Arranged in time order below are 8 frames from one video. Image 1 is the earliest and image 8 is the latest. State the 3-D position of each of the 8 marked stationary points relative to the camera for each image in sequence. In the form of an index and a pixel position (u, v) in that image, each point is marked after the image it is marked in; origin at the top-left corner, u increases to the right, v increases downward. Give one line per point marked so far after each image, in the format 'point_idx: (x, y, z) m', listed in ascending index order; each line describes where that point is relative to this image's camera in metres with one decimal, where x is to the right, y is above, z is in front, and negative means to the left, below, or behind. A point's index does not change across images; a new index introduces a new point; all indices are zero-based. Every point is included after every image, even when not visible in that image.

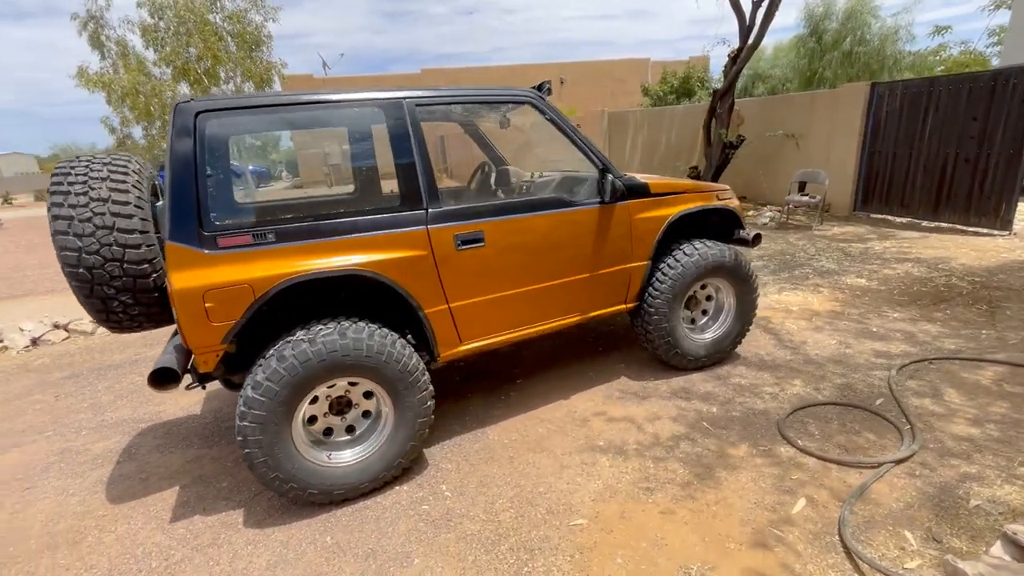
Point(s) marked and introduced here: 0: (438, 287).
0: (-0.4, 0.0, +2.8) m
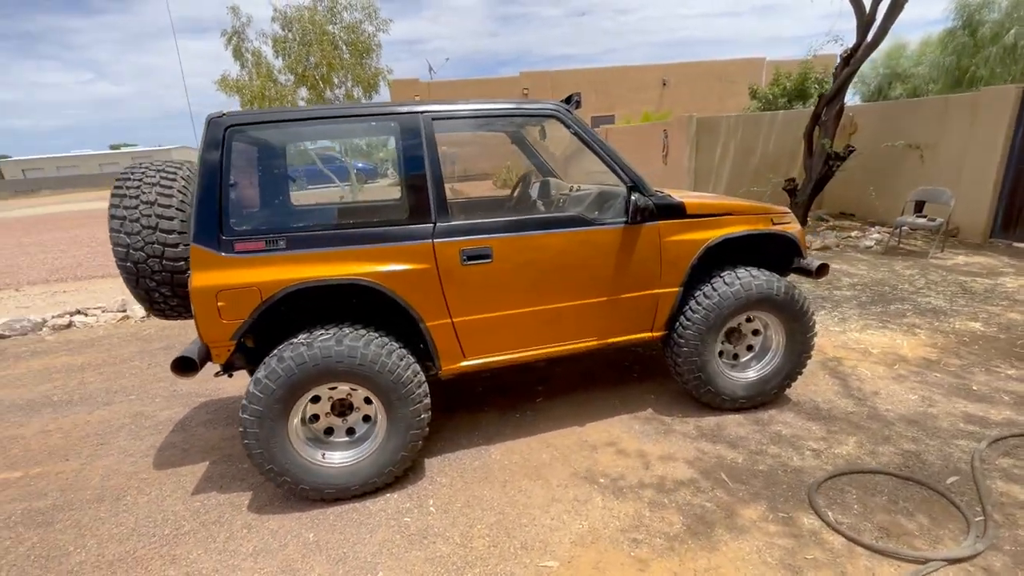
0: (-0.4, -0.1, +2.8) m
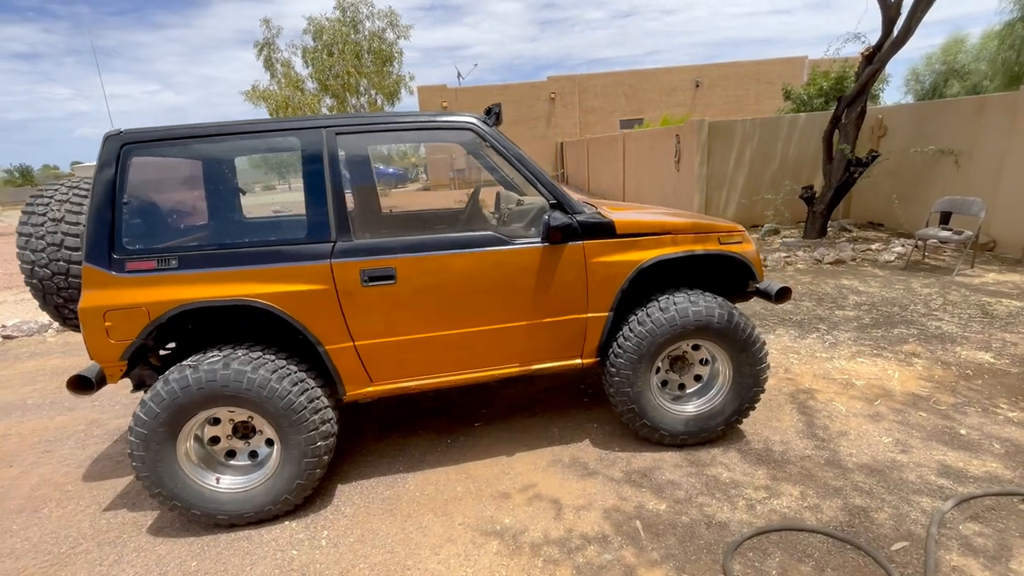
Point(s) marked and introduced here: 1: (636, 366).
0: (-1.0, -0.2, +2.7) m
1: (+0.8, -0.5, +2.9) m
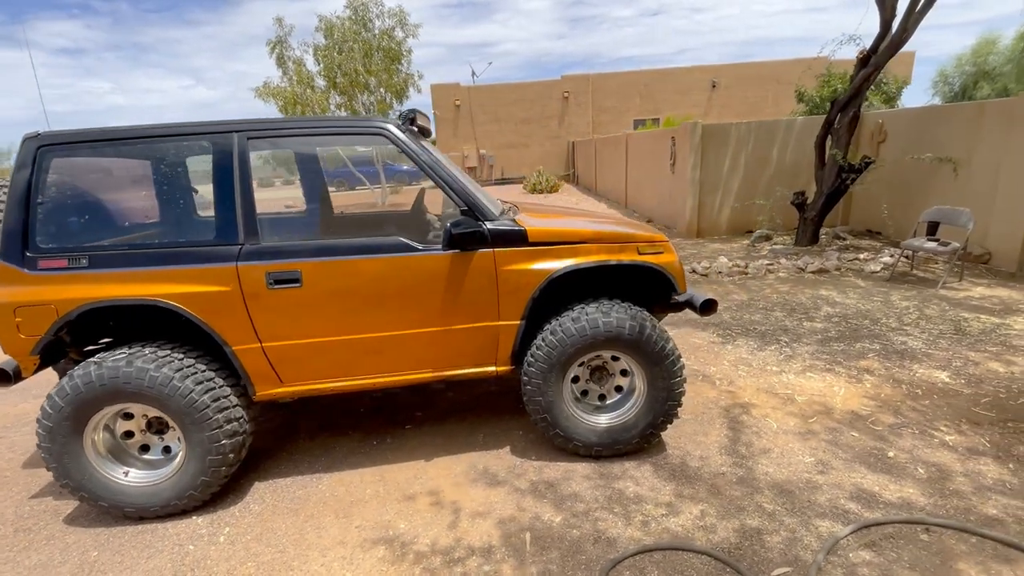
0: (-1.5, -0.2, +2.7) m
1: (+0.2, -0.5, +2.9) m
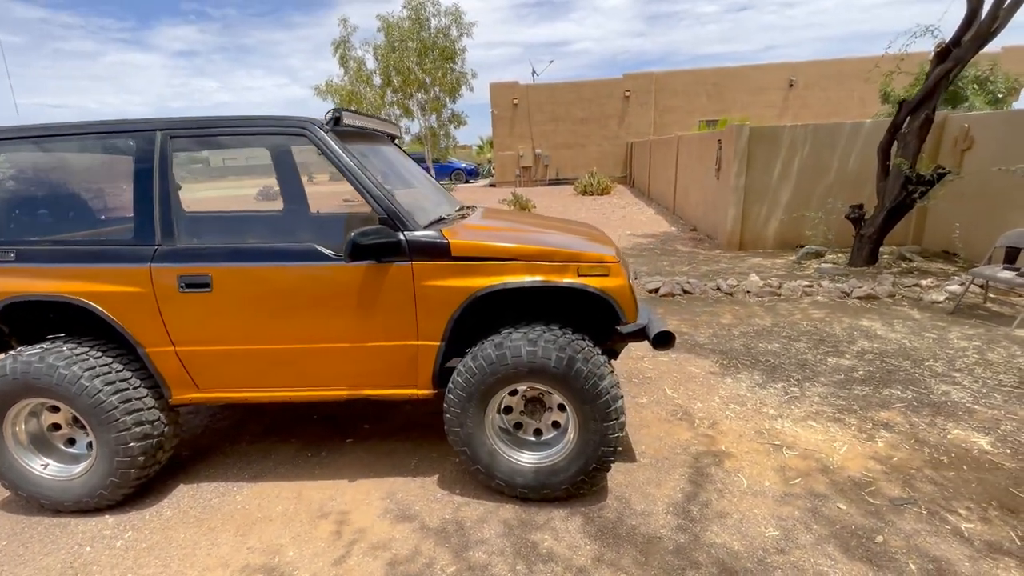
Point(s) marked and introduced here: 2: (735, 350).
0: (-2.0, -0.2, +2.7) m
1: (-0.3, -0.6, +2.6) m
2: (+2.2, -0.6, +4.7) m
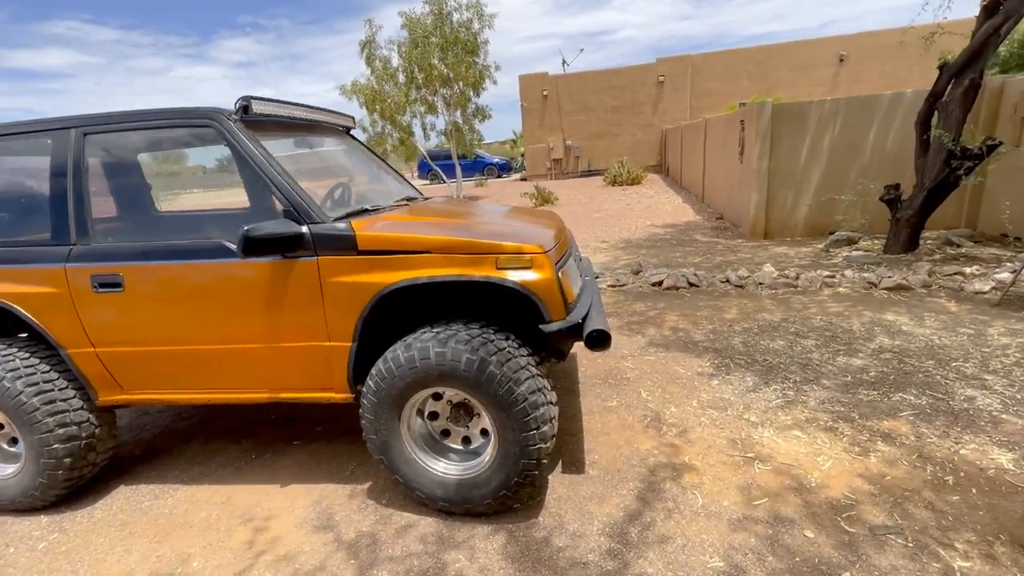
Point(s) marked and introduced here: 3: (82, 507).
0: (-2.4, -0.2, +2.6) m
1: (-0.7, -0.6, +2.4) m
2: (+2.0, -0.5, +4.3) m
3: (-2.6, -1.3, +2.9) m
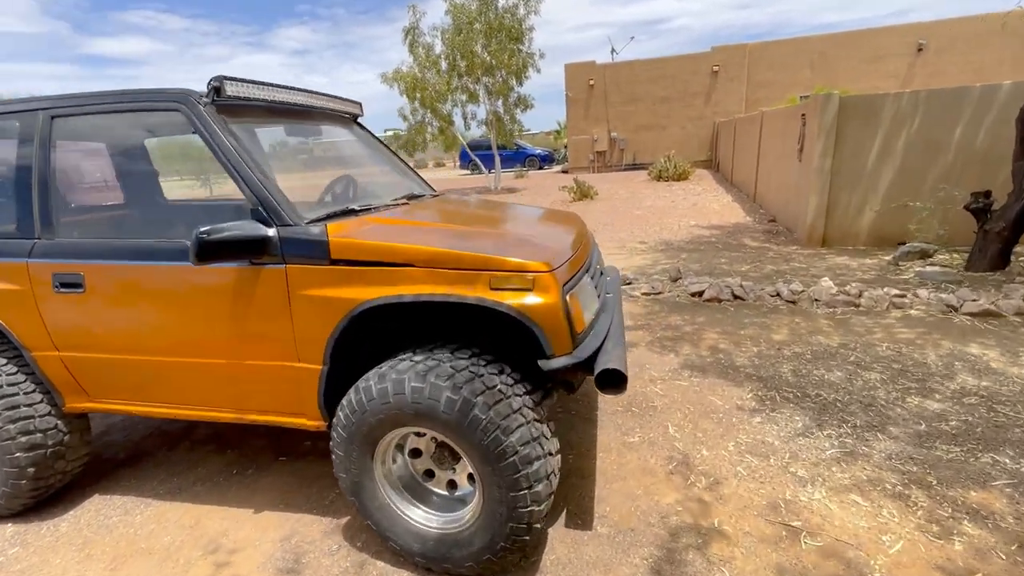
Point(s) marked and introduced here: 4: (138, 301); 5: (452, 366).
0: (-2.4, -0.2, +2.4) m
1: (-0.7, -0.7, +2.1) m
2: (+2.1, -0.7, +3.7) m
3: (-2.6, -1.3, +2.7) m
4: (-1.8, -0.1, +2.3) m
5: (-0.2, -0.3, +2.0) m
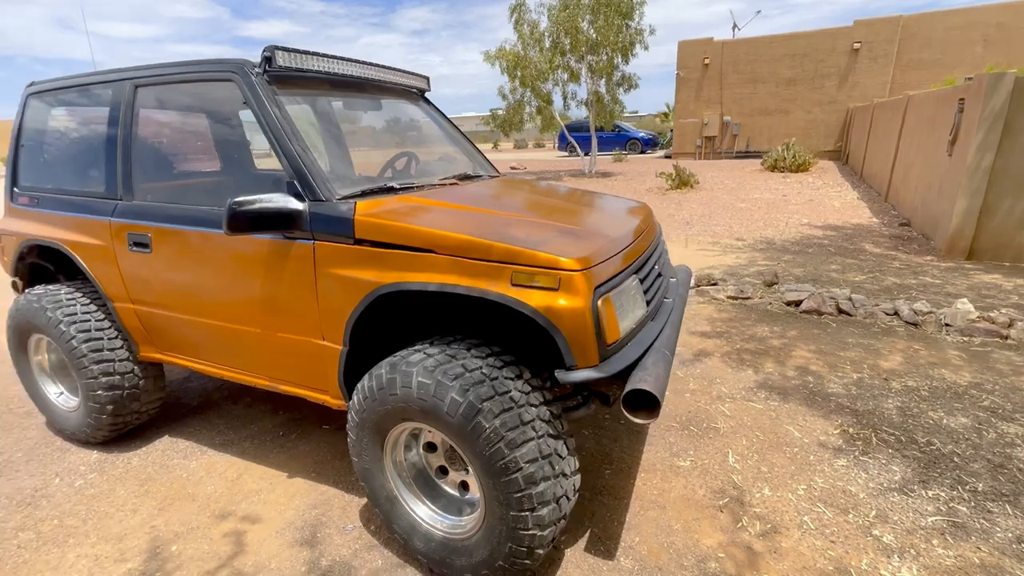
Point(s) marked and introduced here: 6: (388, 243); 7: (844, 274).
0: (-2.2, 0.0, +2.6) m
1: (-0.6, -0.6, +2.0) m
2: (+2.4, -0.8, +3.1) m
3: (-2.4, -1.0, +3.0) m
4: (-1.6, +0.1, +2.4) m
5: (-0.2, -0.3, +1.8) m
6: (-0.5, +0.2, +1.9) m
7: (+3.9, +0.2, +5.6) m
